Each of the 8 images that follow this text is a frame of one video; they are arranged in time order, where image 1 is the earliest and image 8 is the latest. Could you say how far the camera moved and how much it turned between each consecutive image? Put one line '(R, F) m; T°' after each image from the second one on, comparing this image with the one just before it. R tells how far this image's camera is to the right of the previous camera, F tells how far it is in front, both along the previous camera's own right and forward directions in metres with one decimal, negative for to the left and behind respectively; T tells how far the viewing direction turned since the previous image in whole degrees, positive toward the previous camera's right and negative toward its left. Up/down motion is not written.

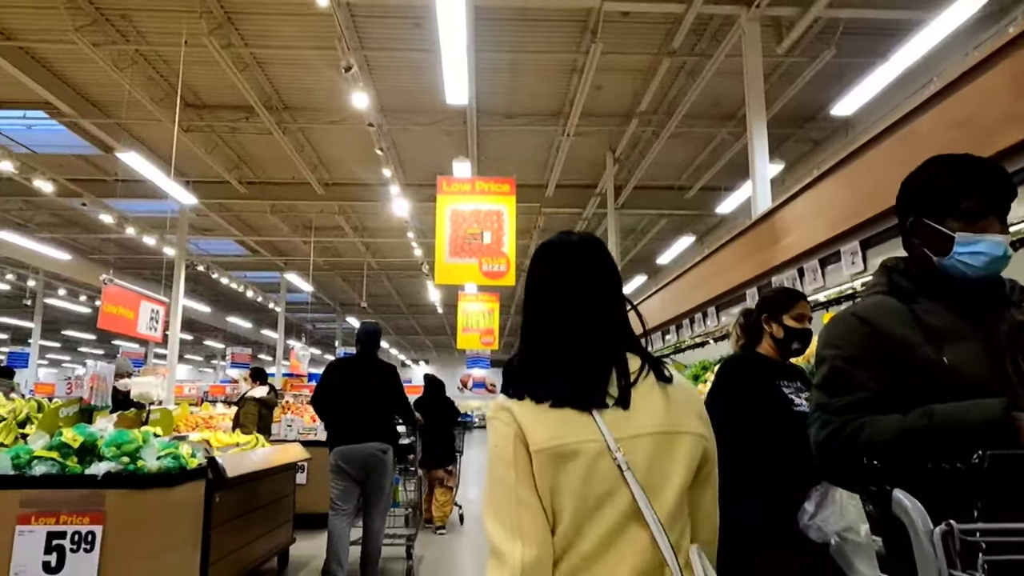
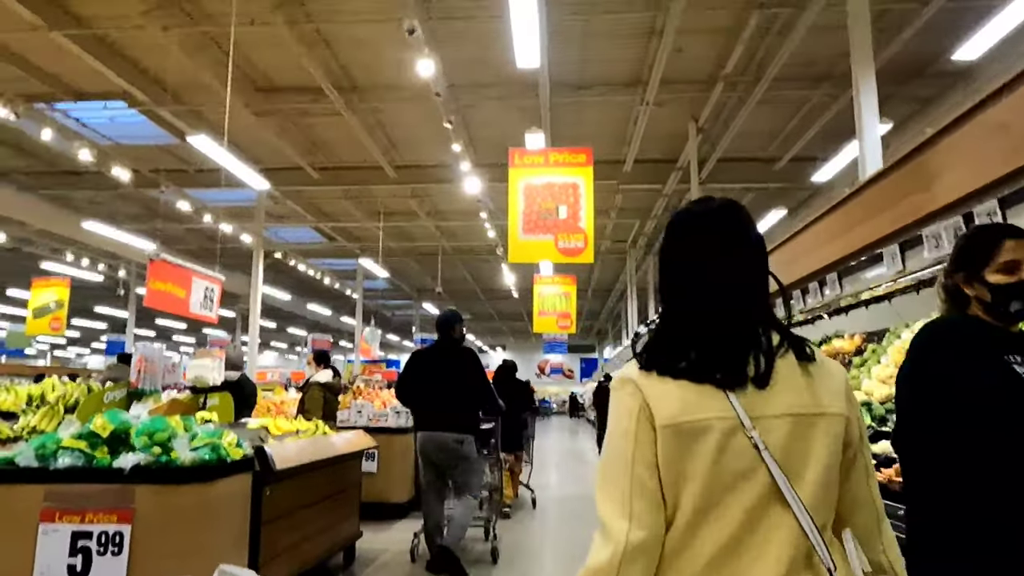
(0.0, +0.4) m; -6°
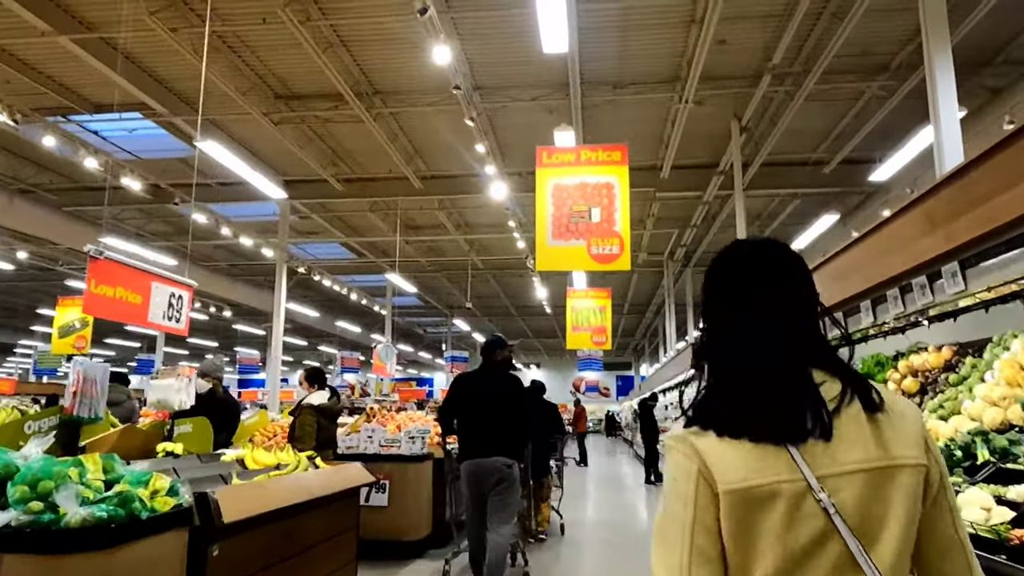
(+0.1, +0.6) m; -3°
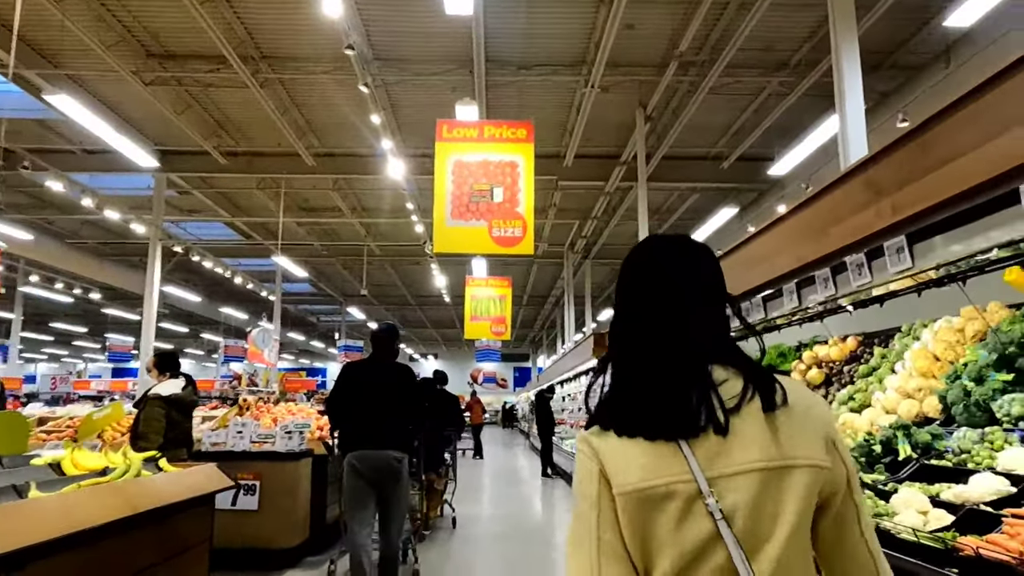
(0.0, +0.4) m; +8°
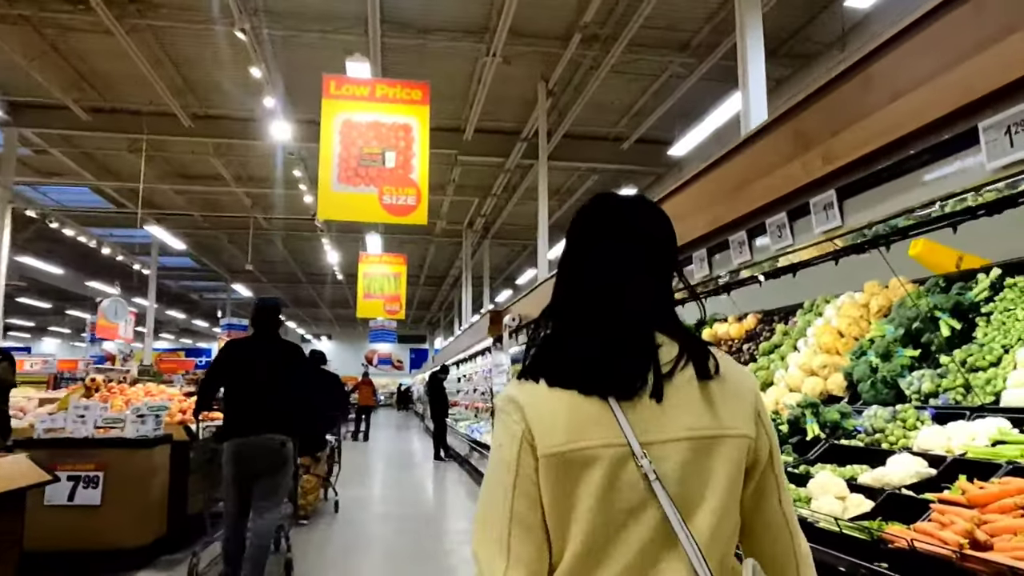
(+0.1, +0.3) m; +8°
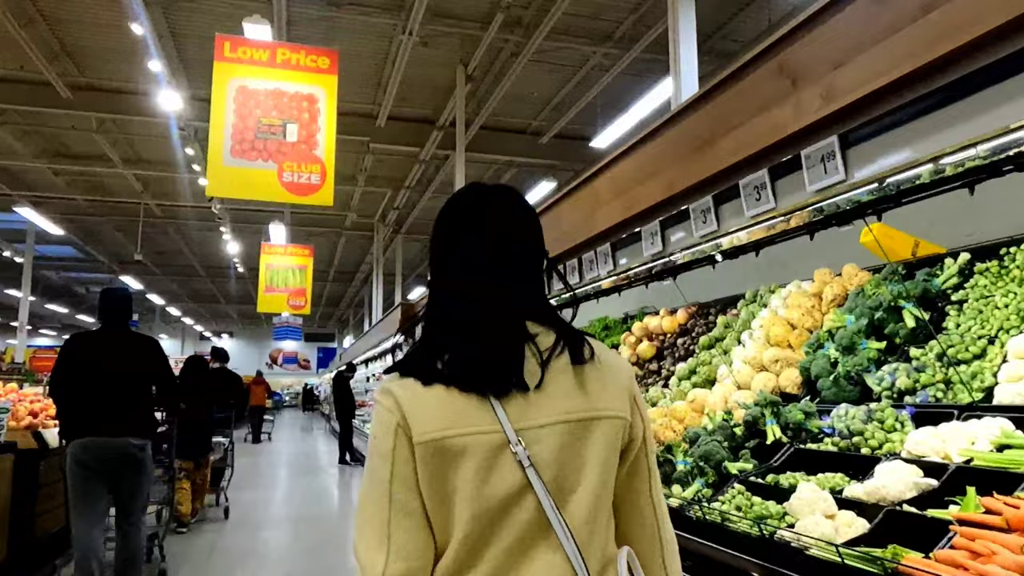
(0.0, +0.4) m; +7°
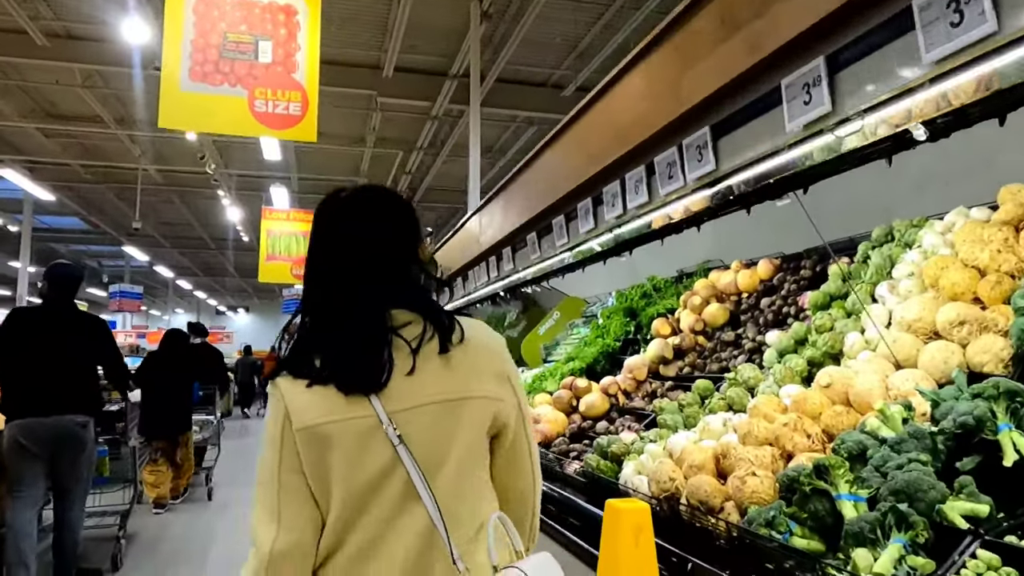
(0.0, +0.9) m; -1°
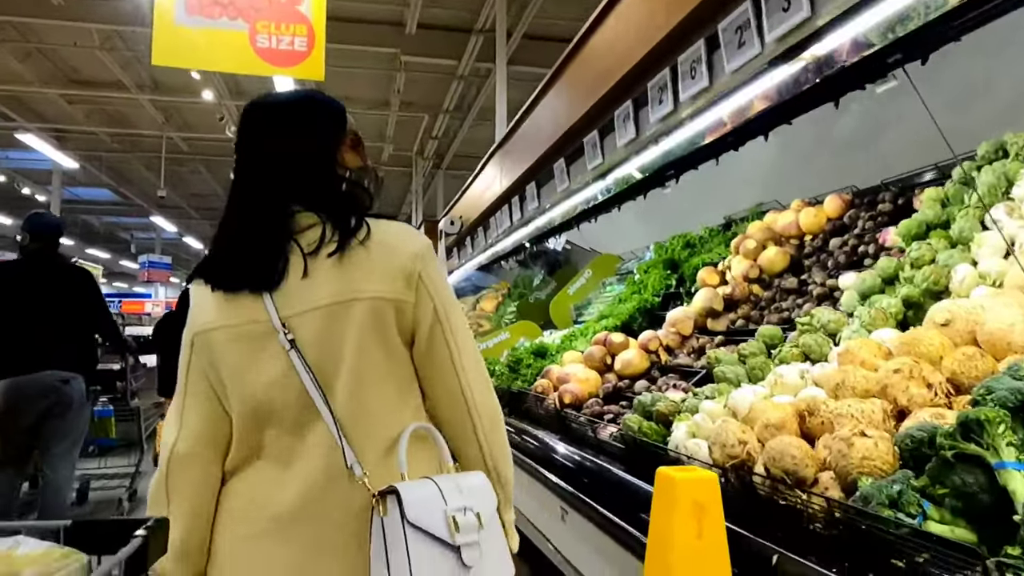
(0.0, +0.3) m; -2°
